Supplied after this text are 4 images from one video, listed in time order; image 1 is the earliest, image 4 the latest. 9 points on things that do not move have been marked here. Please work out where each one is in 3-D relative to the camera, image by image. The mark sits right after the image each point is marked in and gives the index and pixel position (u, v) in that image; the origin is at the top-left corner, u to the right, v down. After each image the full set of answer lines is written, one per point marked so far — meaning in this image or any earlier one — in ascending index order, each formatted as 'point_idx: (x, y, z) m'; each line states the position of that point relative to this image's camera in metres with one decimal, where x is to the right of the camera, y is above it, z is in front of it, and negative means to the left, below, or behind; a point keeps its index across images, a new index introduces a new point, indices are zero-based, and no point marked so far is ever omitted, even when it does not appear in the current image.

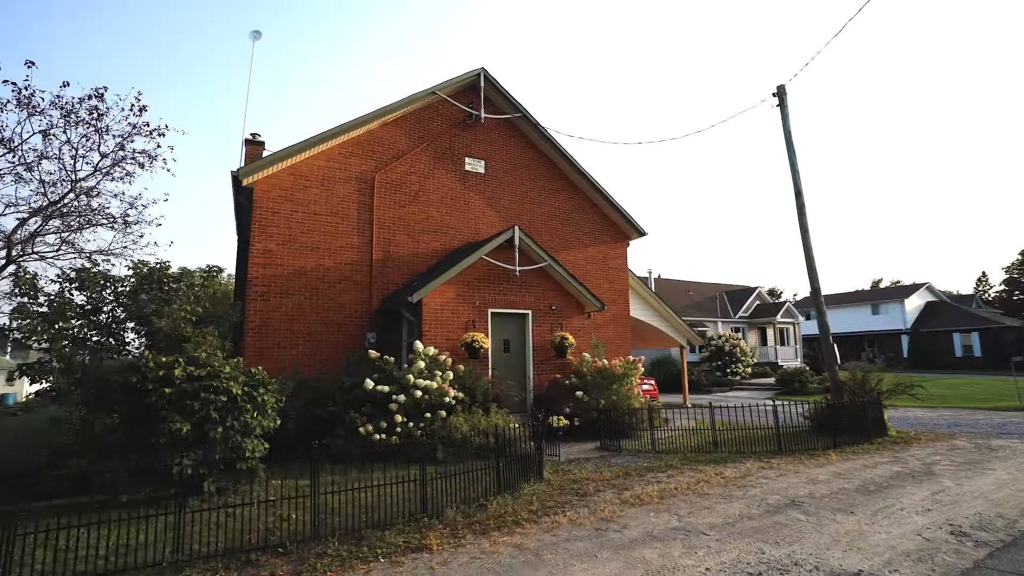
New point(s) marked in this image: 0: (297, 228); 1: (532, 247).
0: (-4.4, +1.3, +11.5) m
1: (+0.5, +0.8, +11.1) m
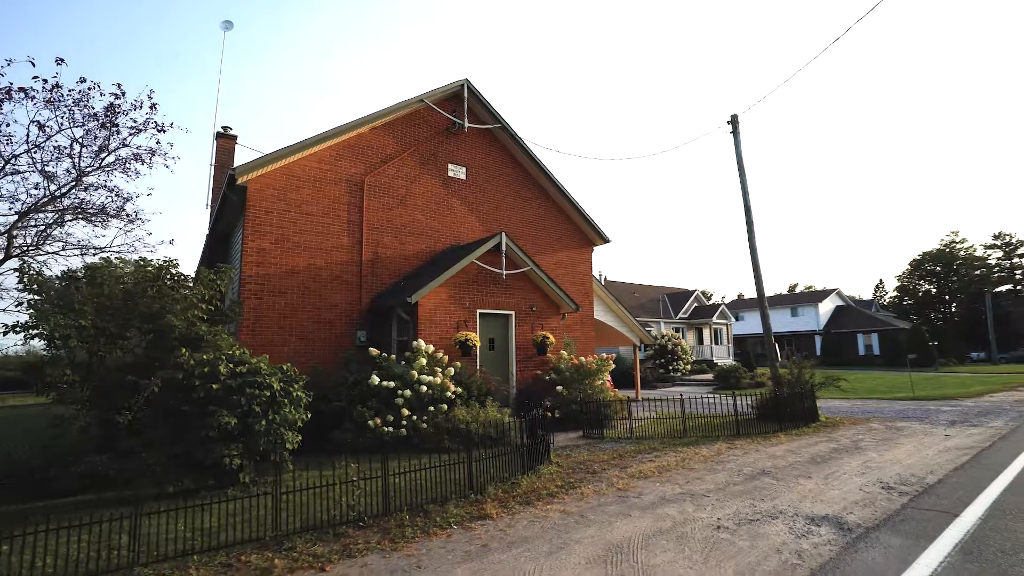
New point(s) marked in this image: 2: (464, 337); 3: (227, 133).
0: (-4.7, +1.3, +11.9) m
1: (+0.1, +0.8, +12.2) m
2: (-0.9, -1.0, +11.1) m
3: (-8.5, +4.6, +16.7) m
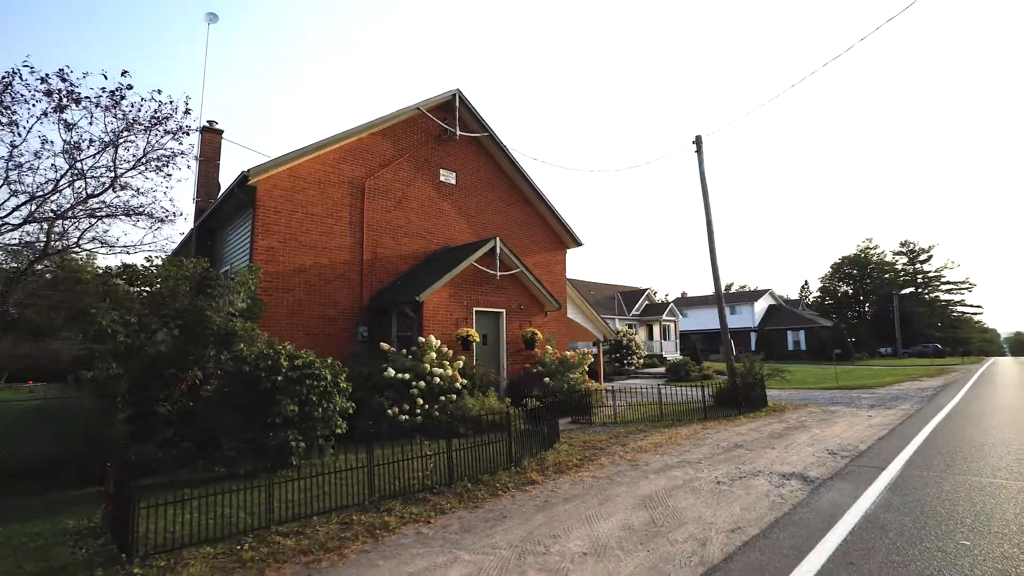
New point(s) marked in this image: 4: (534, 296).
0: (-4.9, +1.3, +12.7) m
1: (-0.1, +0.7, +13.5) m
2: (-1.0, -1.0, +12.3) m
3: (-9.0, +4.8, +17.0) m
4: (+0.5, -0.2, +14.3) m
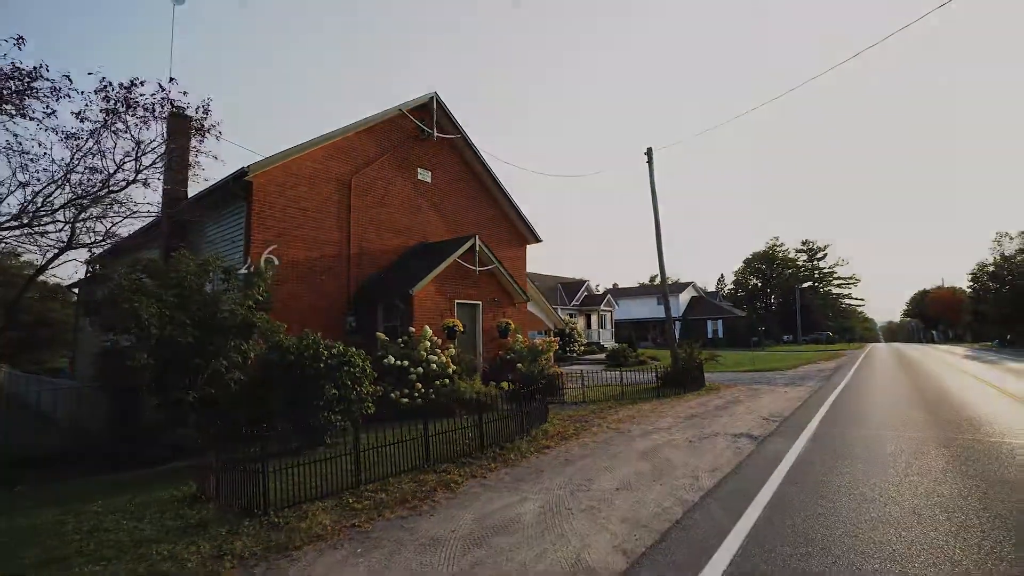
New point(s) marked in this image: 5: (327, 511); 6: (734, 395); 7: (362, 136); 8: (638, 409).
0: (-5.3, +1.5, +13.6) m
1: (-0.7, +0.8, +15.1) m
2: (-1.5, -0.9, +13.8) m
3: (-10.0, +5.1, +17.1) m
4: (-0.2, -0.1, +16.0) m
5: (-2.0, -2.4, +6.1) m
6: (+4.8, -2.4, +12.3) m
7: (-4.2, +4.0, +15.2) m
8: (+2.5, -2.4, +11.3) m
